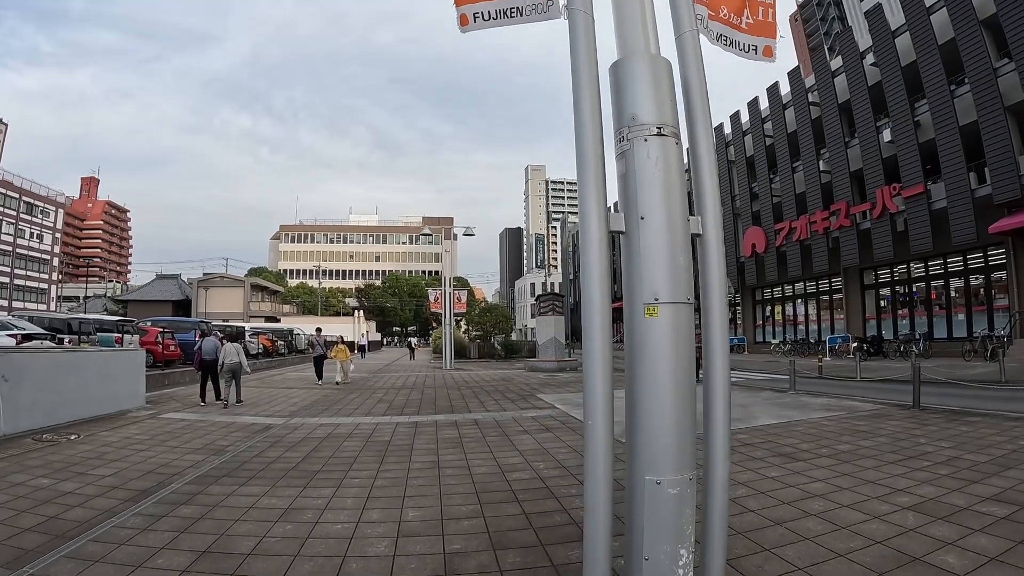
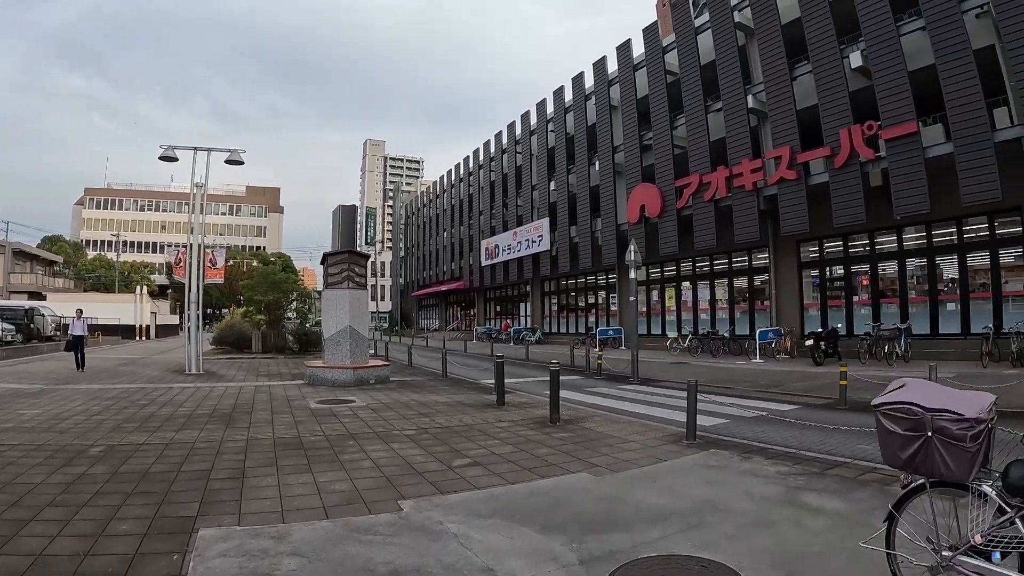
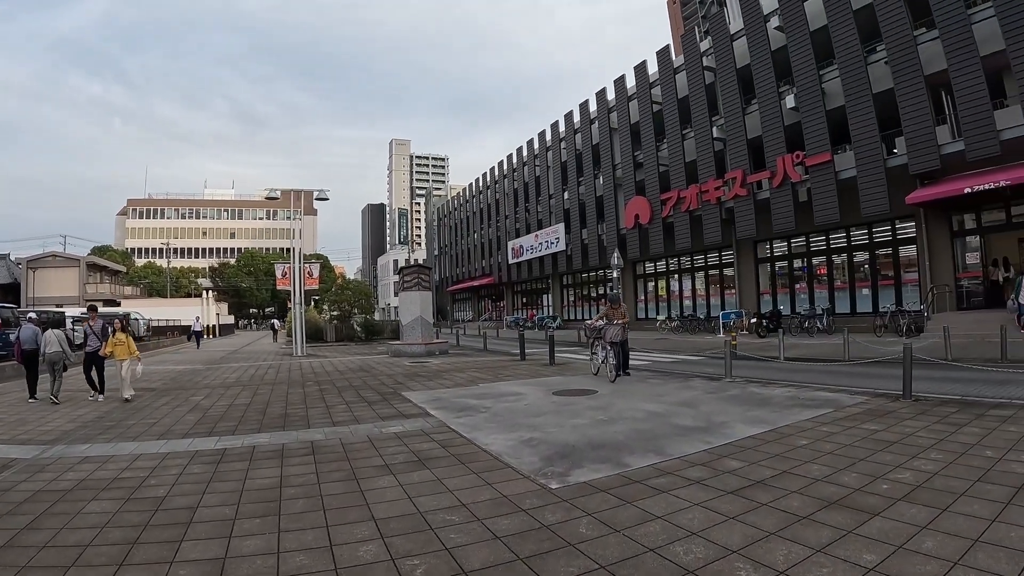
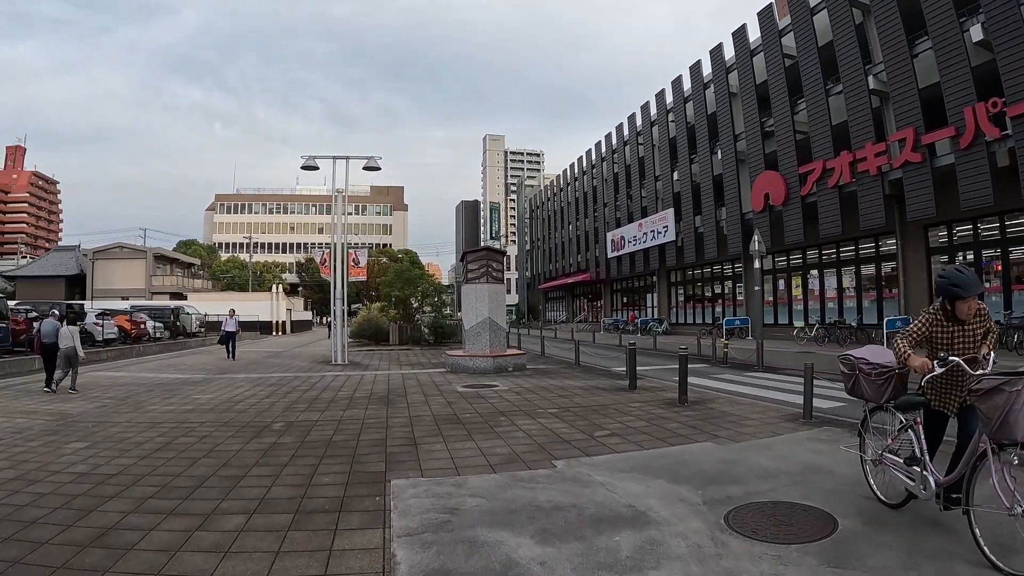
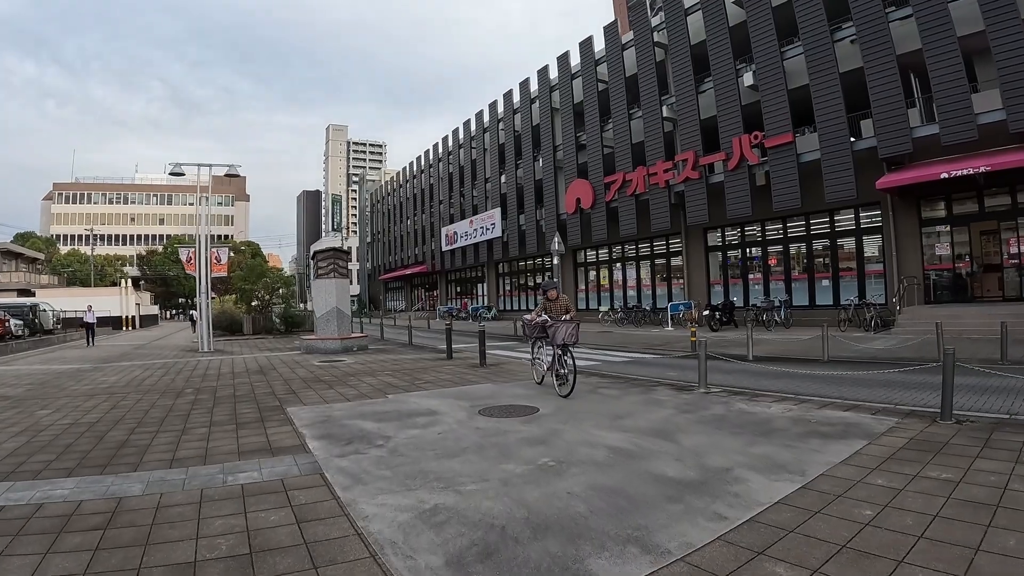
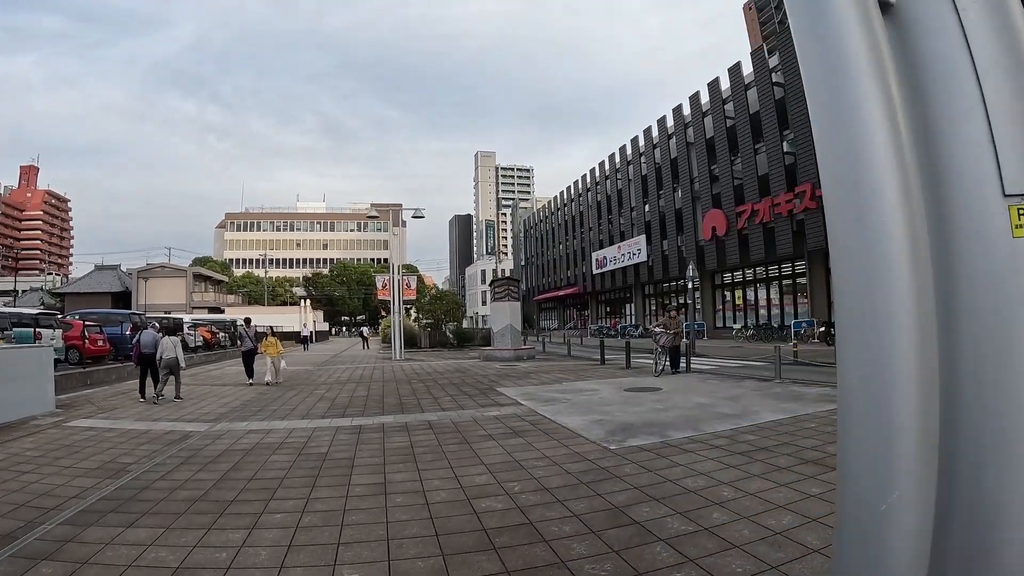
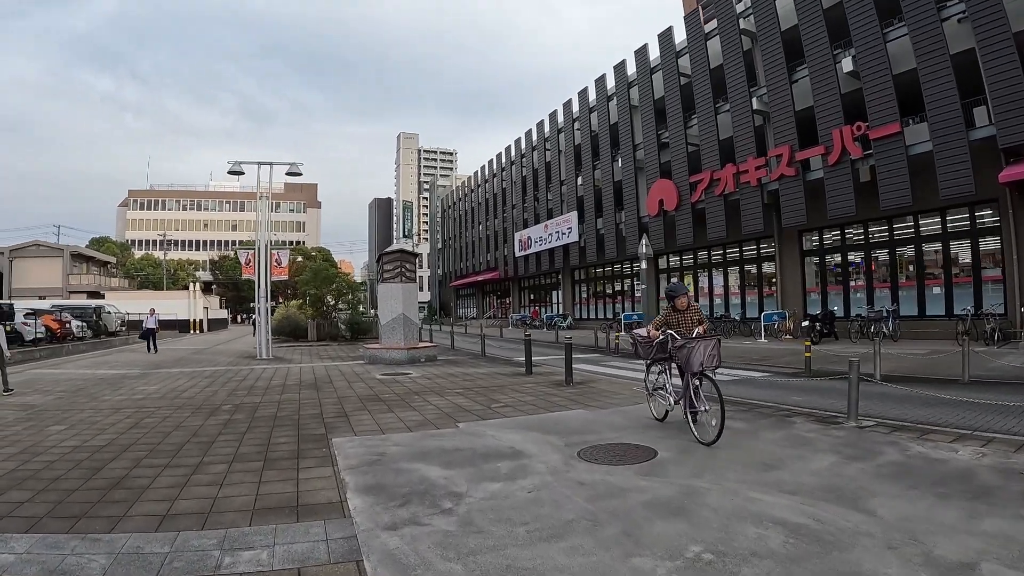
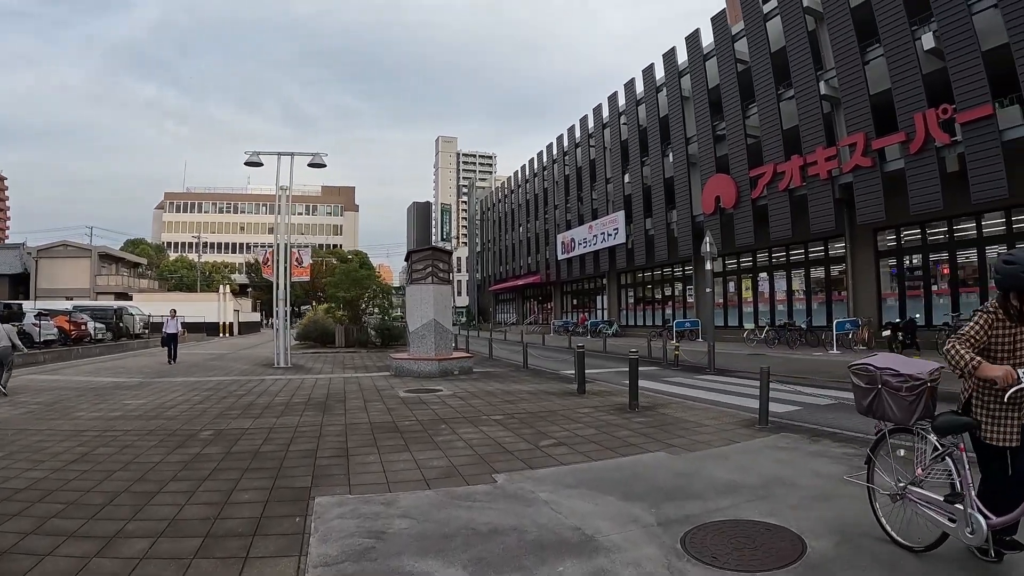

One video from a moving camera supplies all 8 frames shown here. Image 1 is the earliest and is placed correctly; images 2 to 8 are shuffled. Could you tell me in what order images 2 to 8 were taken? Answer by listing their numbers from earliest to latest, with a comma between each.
6, 3, 5, 7, 4, 8, 2
